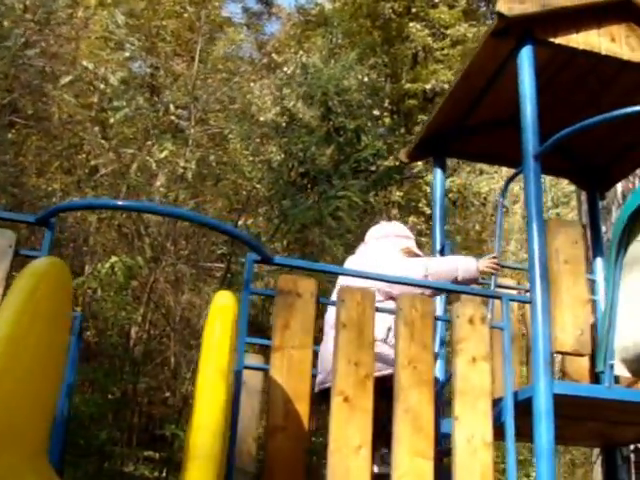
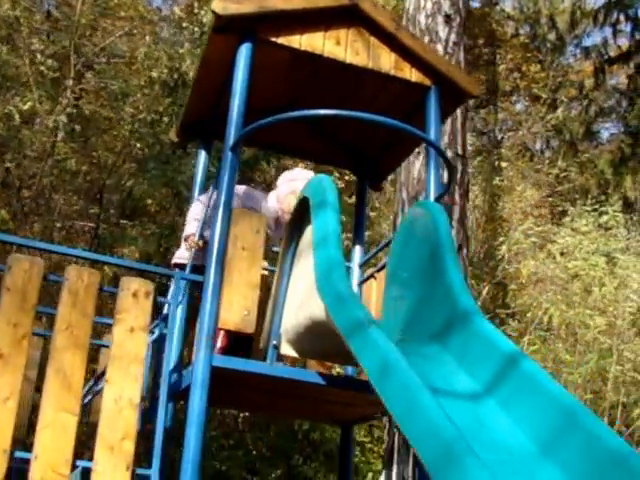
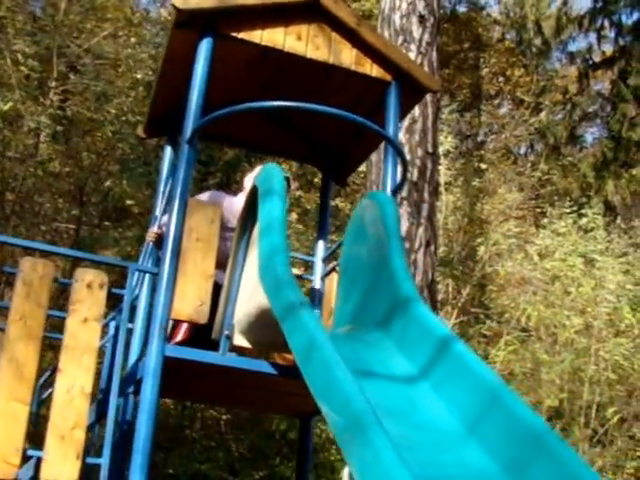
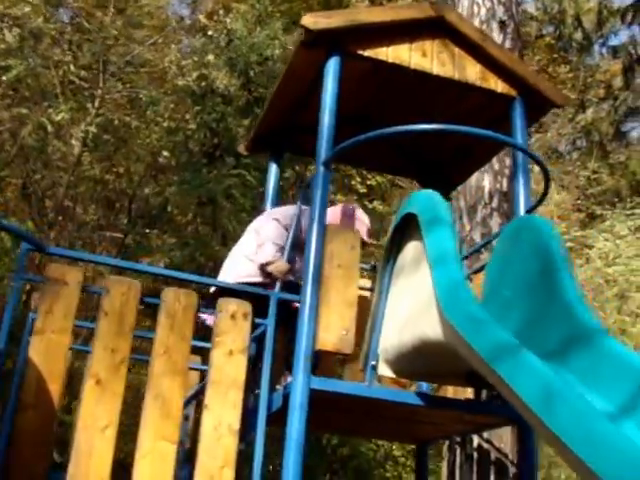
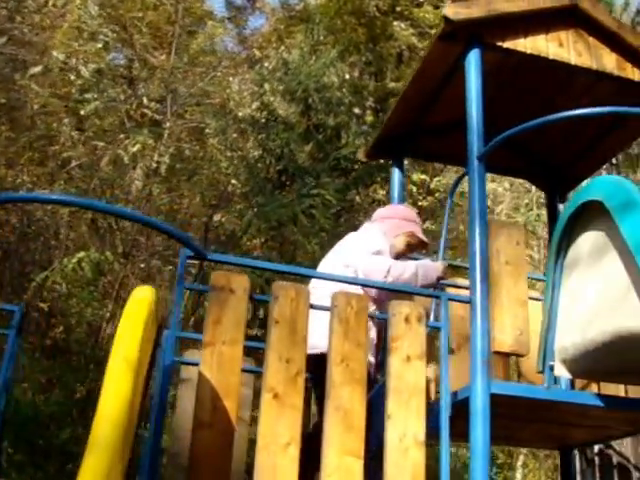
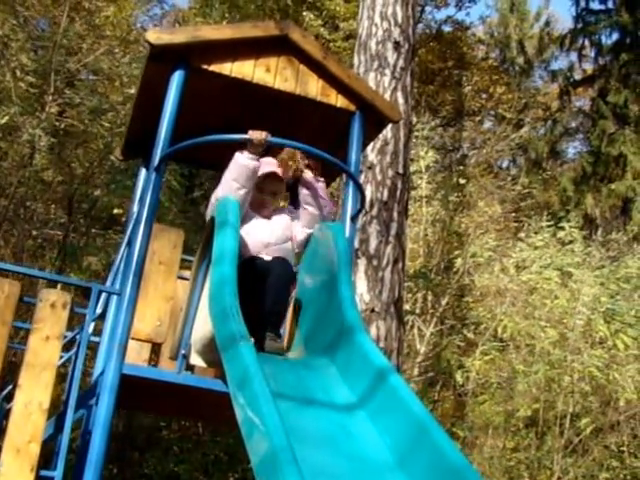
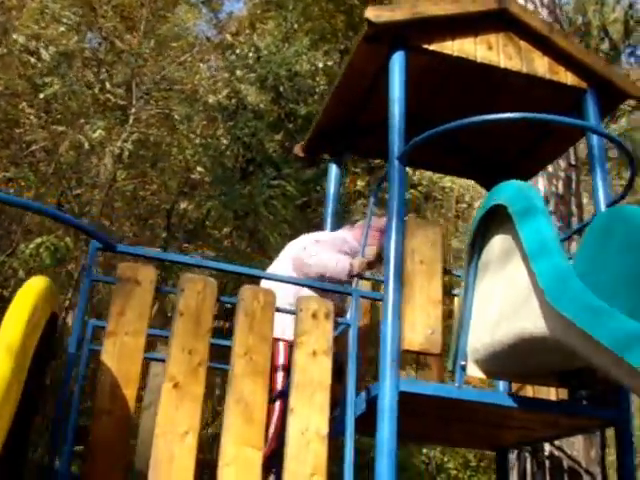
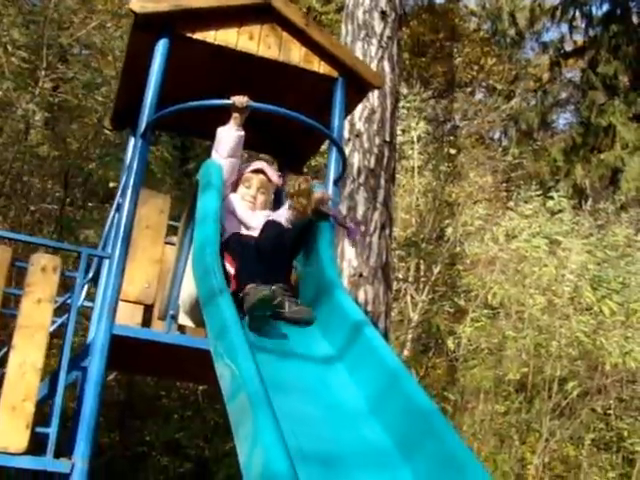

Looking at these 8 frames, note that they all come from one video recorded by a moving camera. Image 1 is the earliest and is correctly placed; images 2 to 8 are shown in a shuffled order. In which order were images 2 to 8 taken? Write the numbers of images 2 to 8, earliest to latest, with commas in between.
5, 7, 4, 2, 3, 6, 8
